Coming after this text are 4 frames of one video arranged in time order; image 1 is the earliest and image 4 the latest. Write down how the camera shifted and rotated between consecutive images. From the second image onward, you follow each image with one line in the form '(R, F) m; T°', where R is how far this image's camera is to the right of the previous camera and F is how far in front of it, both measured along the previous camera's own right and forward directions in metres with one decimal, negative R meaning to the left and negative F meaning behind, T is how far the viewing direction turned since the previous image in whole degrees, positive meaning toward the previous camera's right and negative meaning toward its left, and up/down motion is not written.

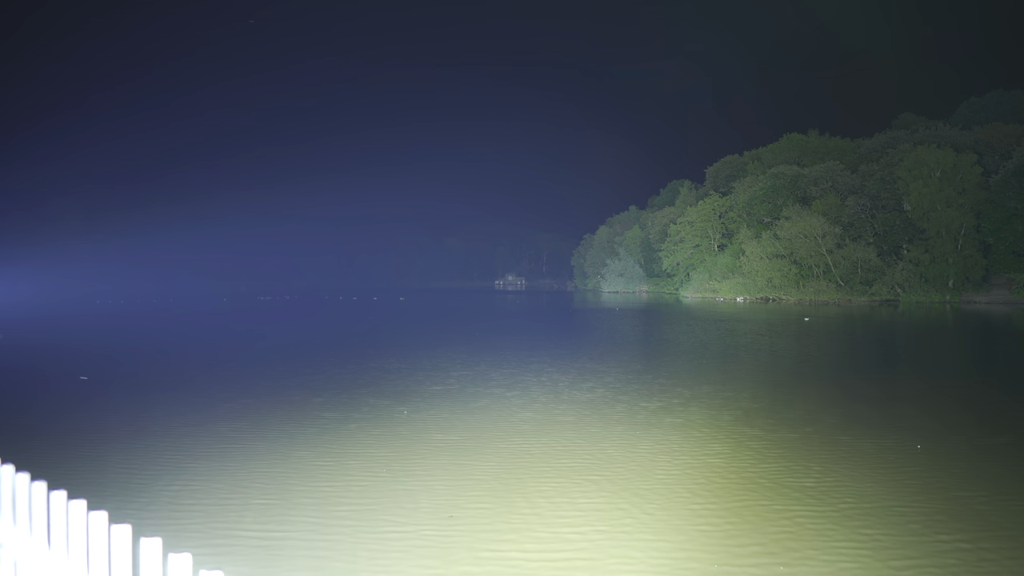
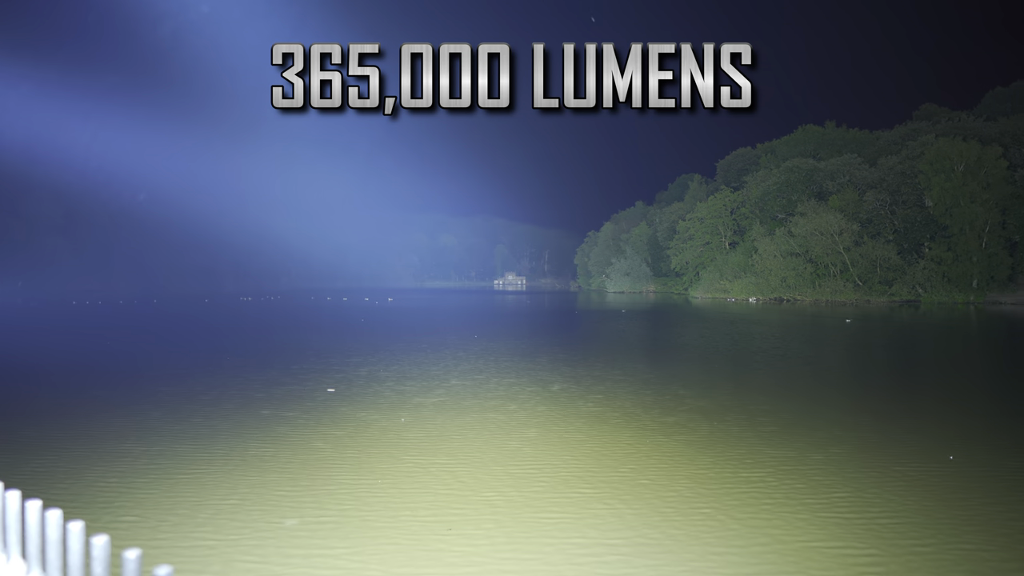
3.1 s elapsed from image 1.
(0.0, +1.9) m; 0°
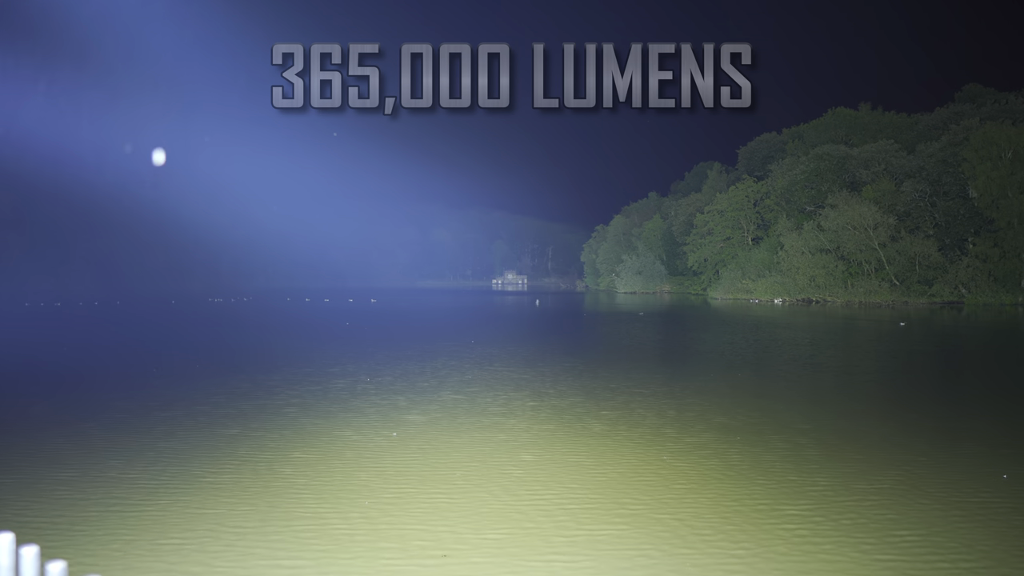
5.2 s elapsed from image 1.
(0.0, +3.4) m; 0°
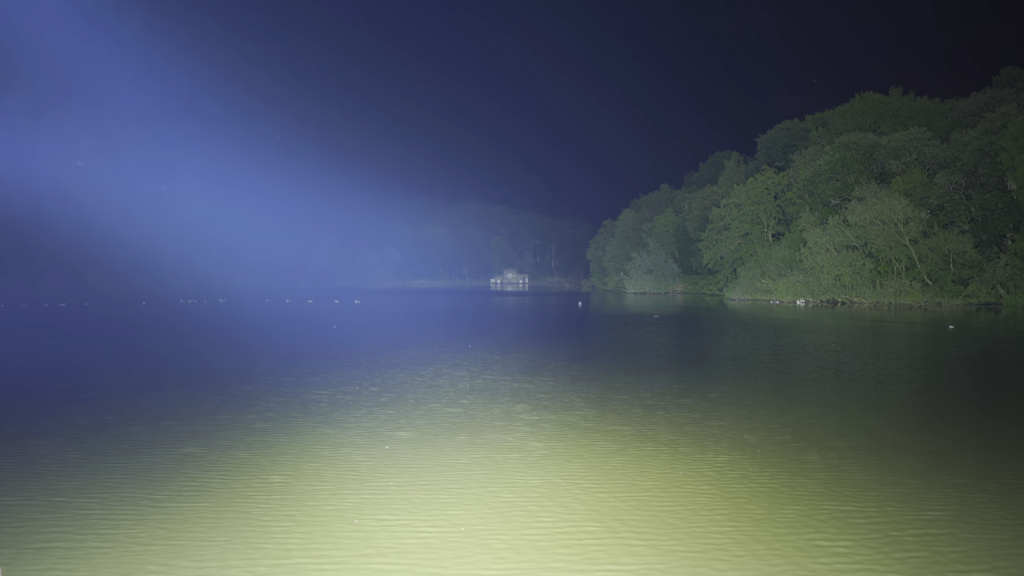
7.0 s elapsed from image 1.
(0.0, +2.5) m; 0°
